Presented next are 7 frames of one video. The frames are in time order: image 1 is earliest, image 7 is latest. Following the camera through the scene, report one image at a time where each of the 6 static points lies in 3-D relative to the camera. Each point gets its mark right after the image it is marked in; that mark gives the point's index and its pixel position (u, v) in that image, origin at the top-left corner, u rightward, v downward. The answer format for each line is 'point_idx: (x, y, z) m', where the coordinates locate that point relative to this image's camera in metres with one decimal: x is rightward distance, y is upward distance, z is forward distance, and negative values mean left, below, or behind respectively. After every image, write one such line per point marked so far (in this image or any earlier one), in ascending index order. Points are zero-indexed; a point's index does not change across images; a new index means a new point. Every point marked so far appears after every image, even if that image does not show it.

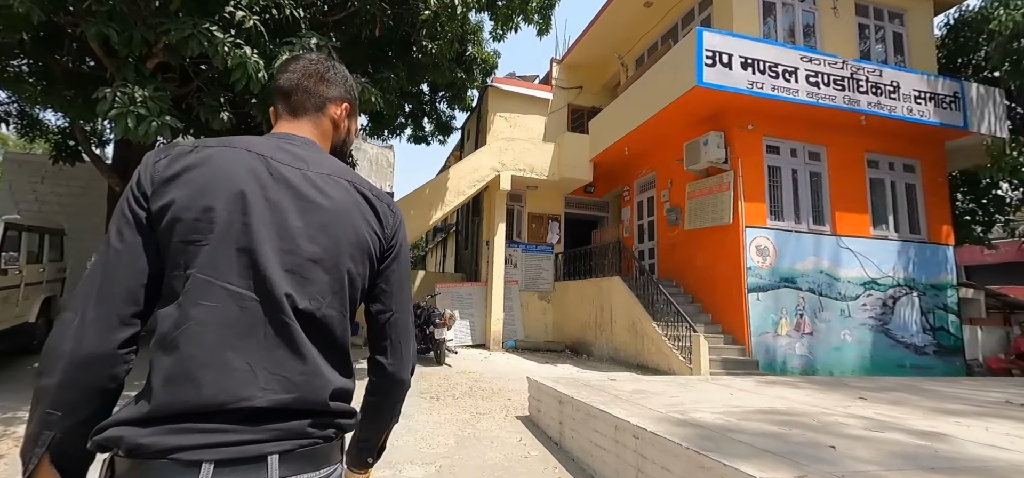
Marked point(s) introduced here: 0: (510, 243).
0: (0.0, -0.1, +12.1) m
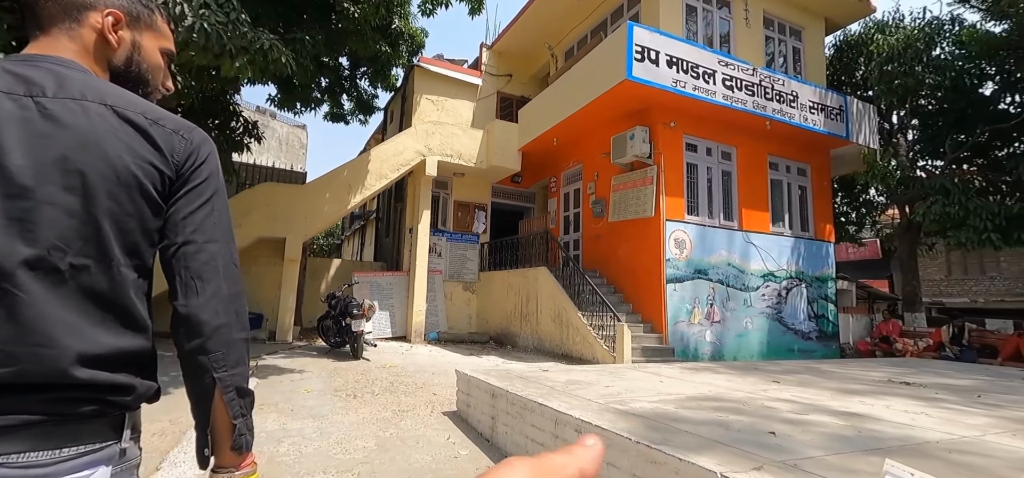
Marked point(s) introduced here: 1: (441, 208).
0: (-1.9, +0.2, +11.7) m
1: (-1.8, +0.8, +12.0) m
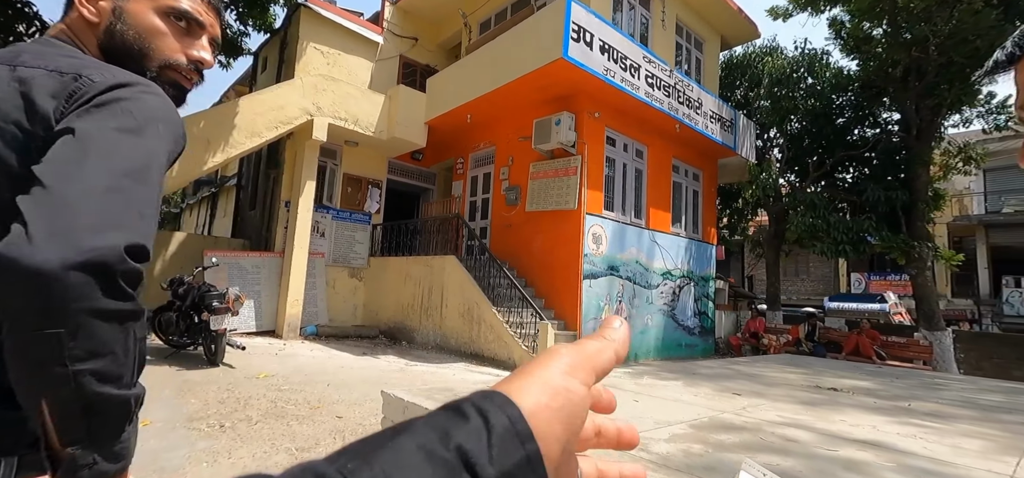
0: (-4.0, +0.6, +9.9) m
1: (-4.0, +1.2, +10.2) m
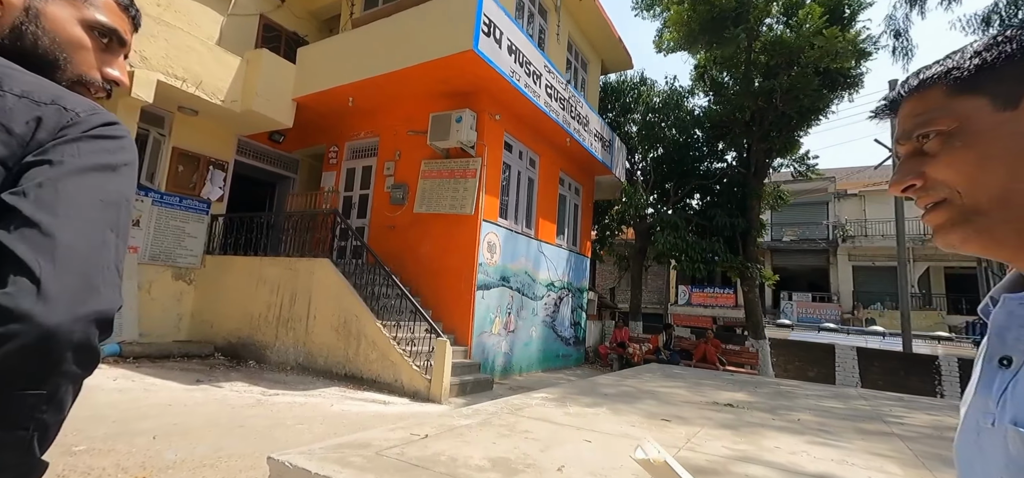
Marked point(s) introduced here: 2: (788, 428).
0: (-6.0, +0.8, +7.6) m
1: (-6.1, +1.4, +7.9) m
2: (+2.4, -1.7, +4.2) m
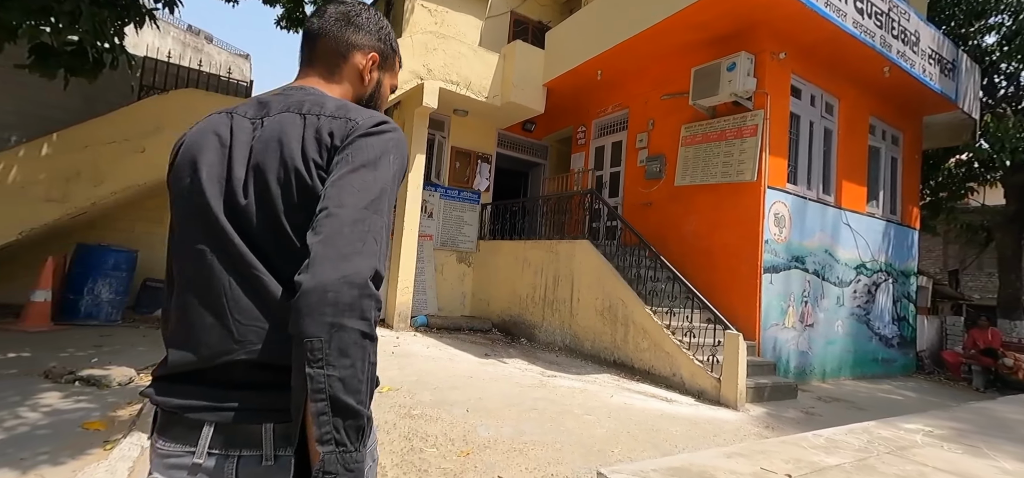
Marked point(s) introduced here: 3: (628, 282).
0: (-1.6, +1.0, +8.8) m
1: (-1.5, +1.6, +9.1) m
2: (+4.4, -1.4, +1.8) m
3: (+1.6, -0.6, +6.4) m
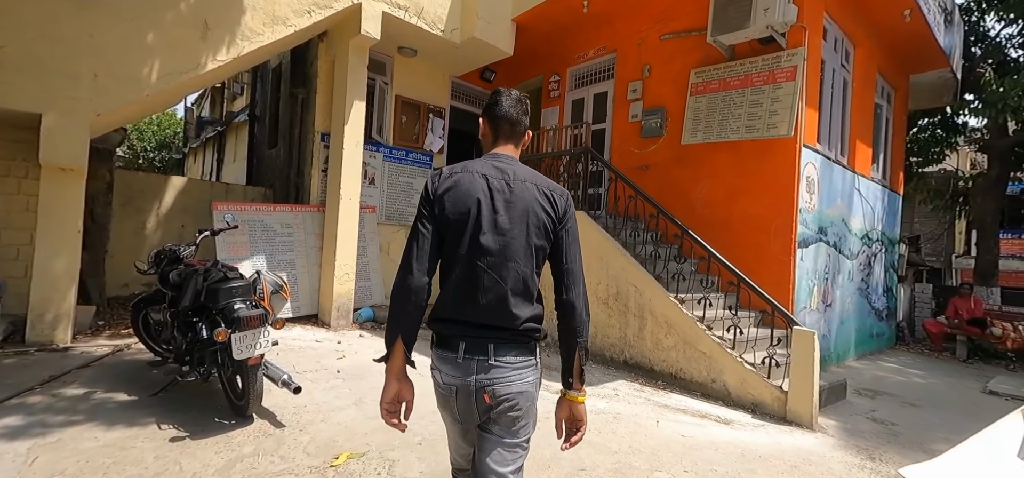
0: (-2.1, +1.4, +6.9) m
1: (-2.0, +2.0, +7.1) m
2: (+4.9, -1.2, +1.0) m
3: (+1.4, -0.3, +5.1) m
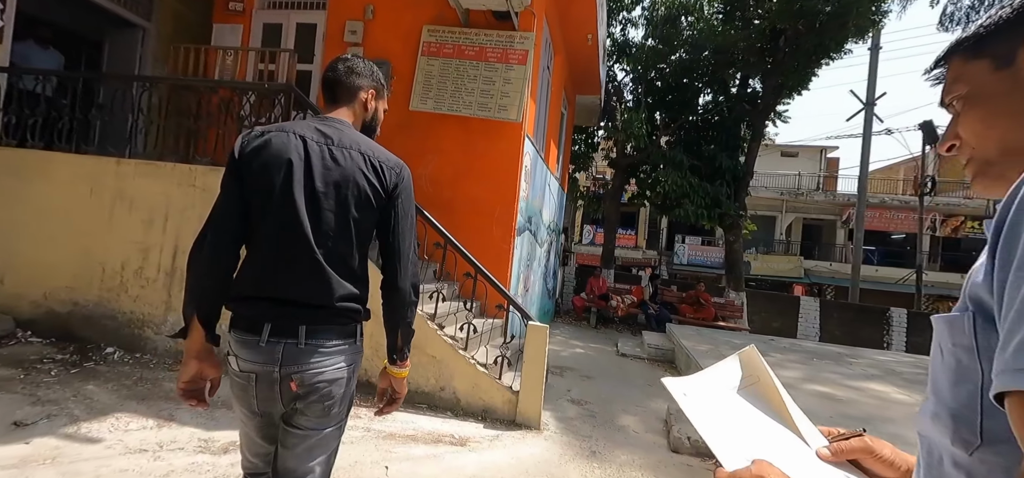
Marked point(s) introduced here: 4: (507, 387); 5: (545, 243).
0: (-5.0, +1.8, +3.3) m
1: (-5.1, +2.5, +3.5) m
2: (+3.9, -1.4, +2.8) m
3: (-1.3, -0.1, +3.9) m
4: (0.0, -1.1, +3.6) m
5: (+0.5, 0.0, +7.7) m
